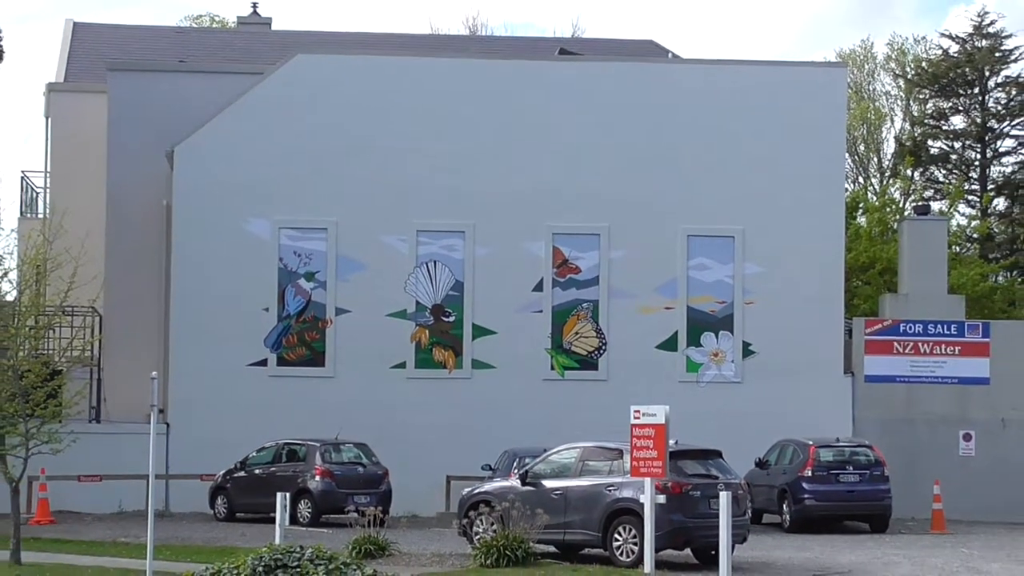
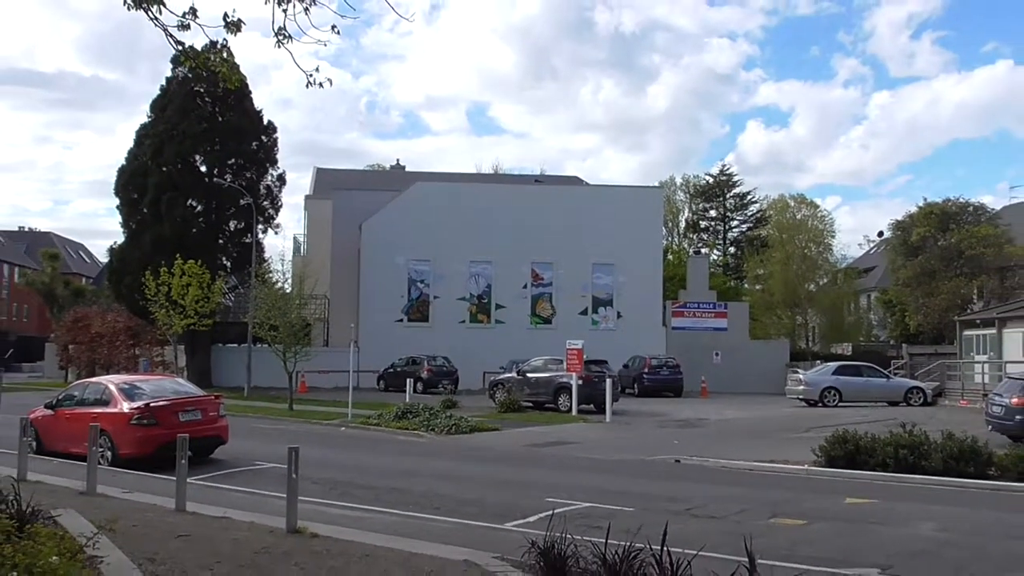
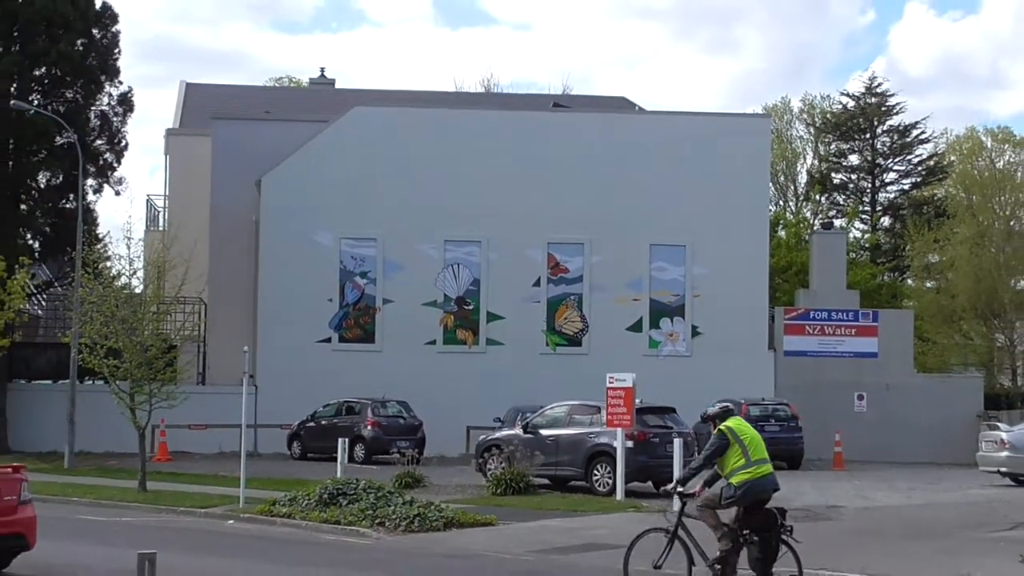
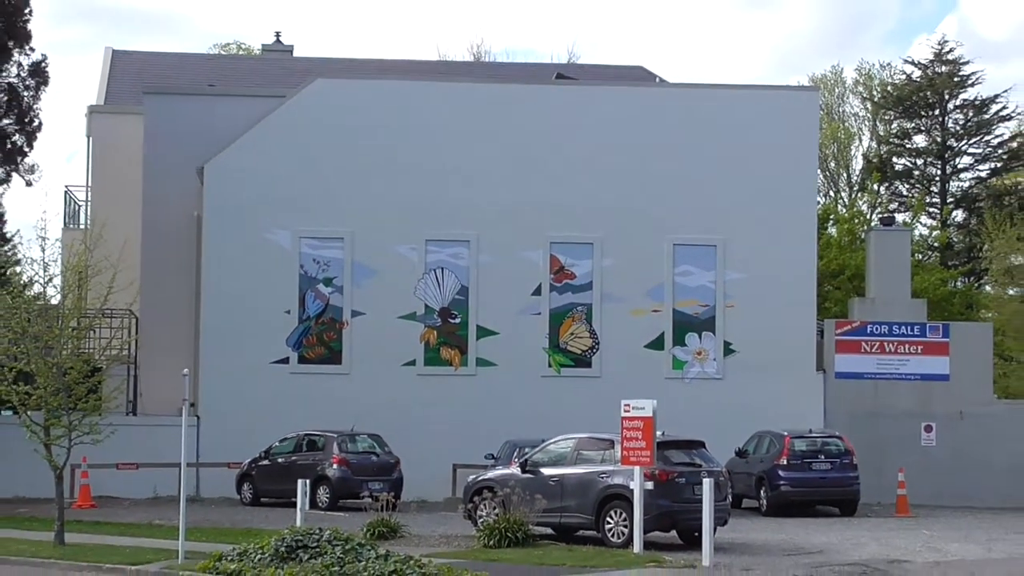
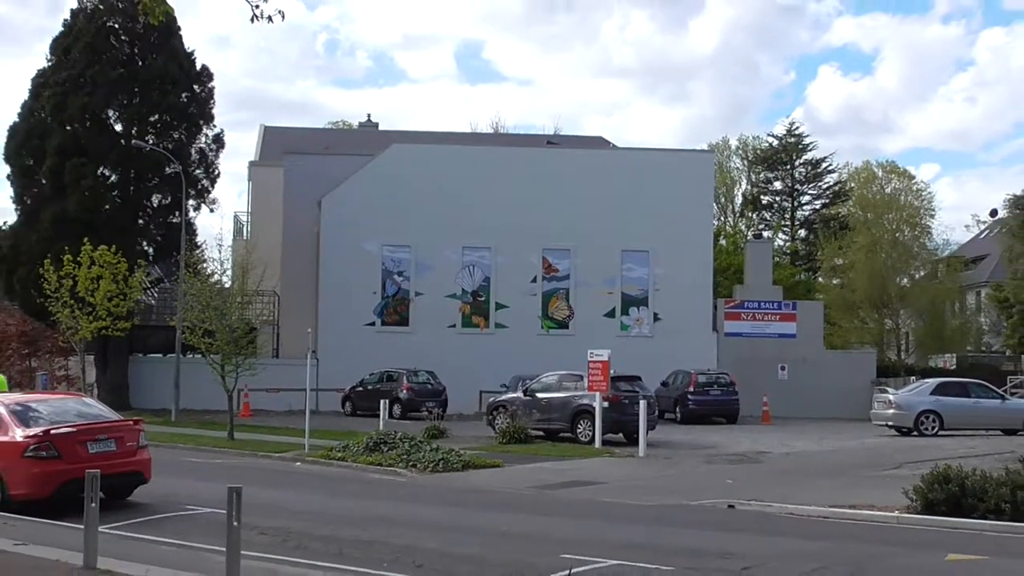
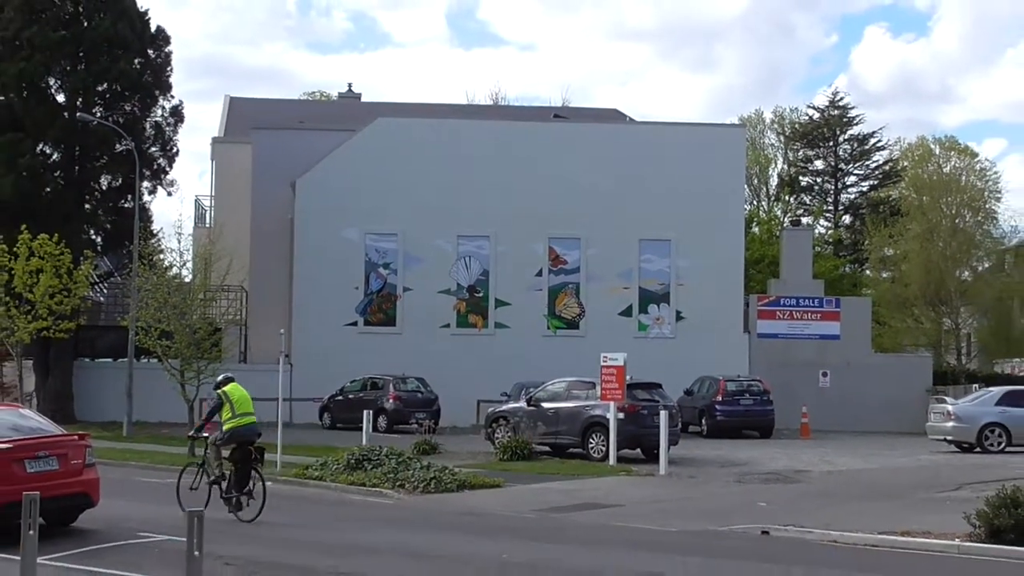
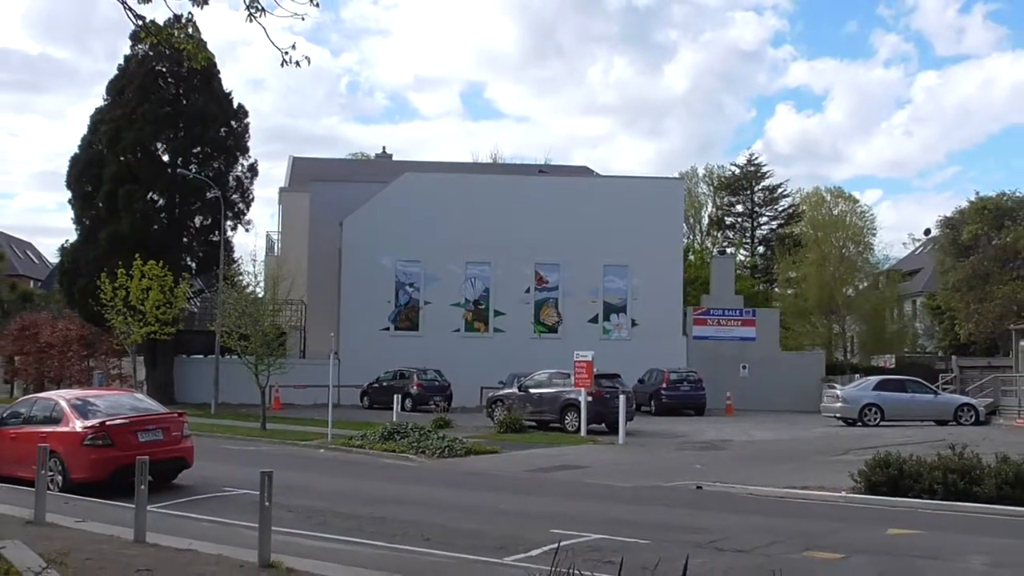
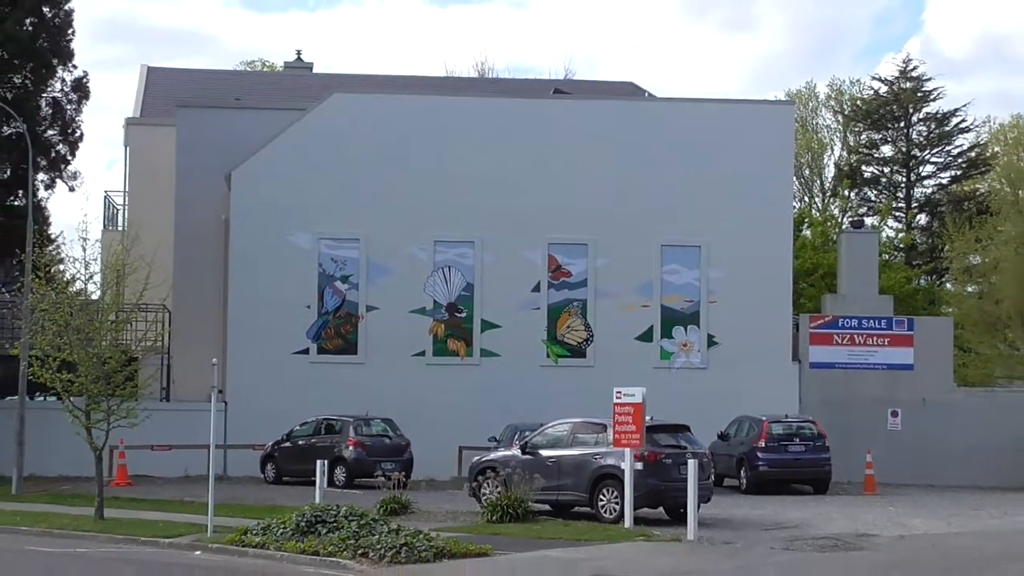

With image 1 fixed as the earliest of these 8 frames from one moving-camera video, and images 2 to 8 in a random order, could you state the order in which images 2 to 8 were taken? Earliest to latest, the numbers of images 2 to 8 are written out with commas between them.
4, 8, 3, 6, 5, 7, 2
